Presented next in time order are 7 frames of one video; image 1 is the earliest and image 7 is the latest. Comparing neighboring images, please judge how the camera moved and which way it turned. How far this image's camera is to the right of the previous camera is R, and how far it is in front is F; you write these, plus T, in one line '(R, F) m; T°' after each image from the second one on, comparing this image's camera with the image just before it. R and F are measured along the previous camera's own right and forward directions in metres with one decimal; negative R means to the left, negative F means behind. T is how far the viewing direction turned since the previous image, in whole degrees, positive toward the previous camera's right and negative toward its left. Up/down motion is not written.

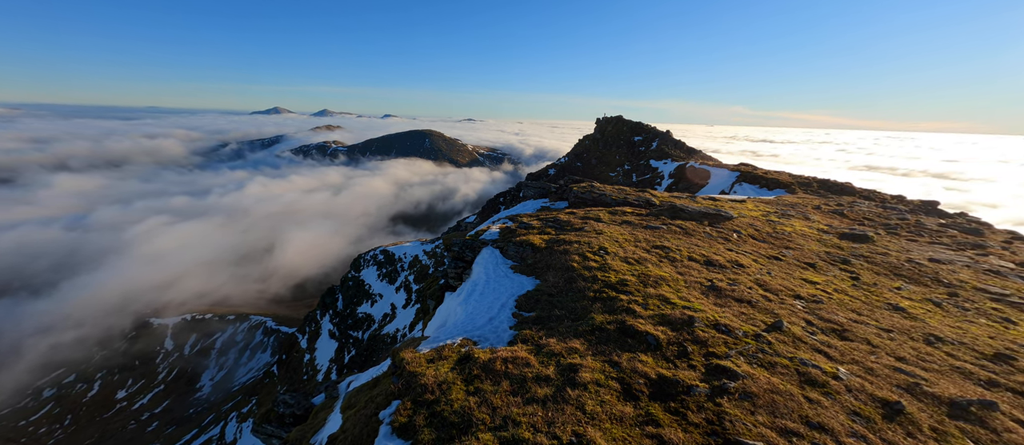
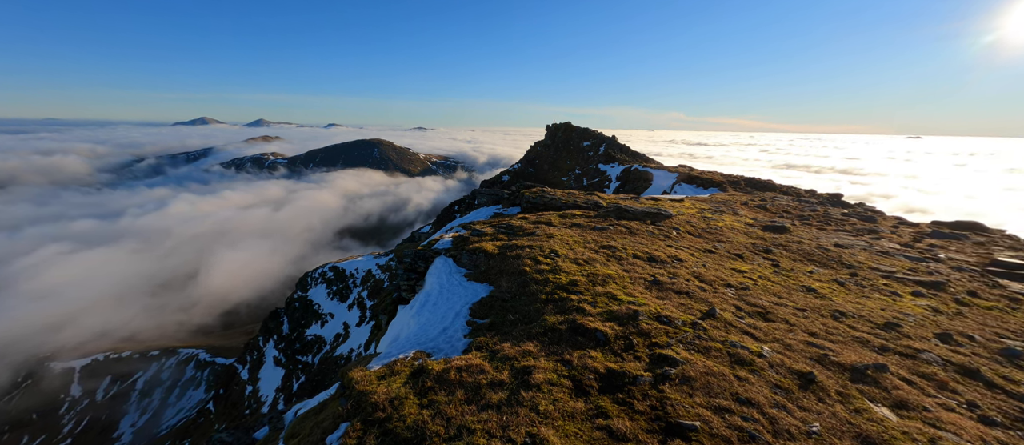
(+0.1, -0.2) m; +7°
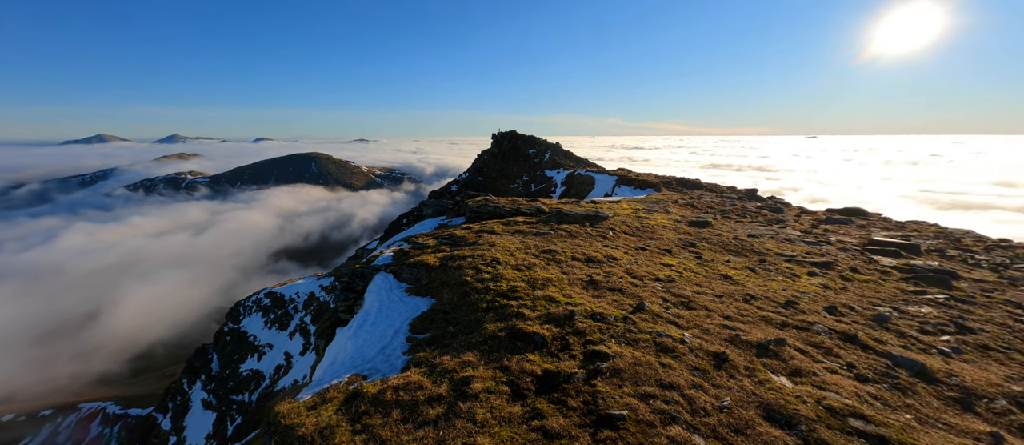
(+0.3, -0.2) m; +8°
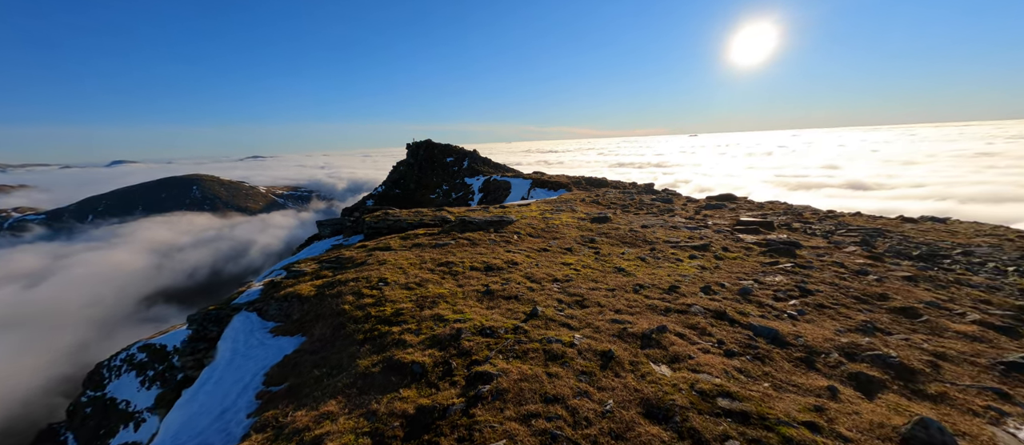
(+0.8, +0.4) m; +12°
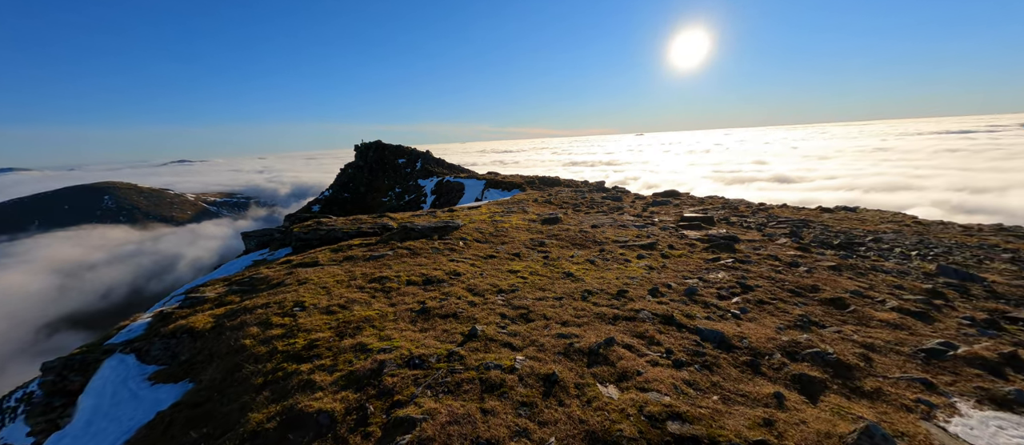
(+0.5, +0.8) m; +6°
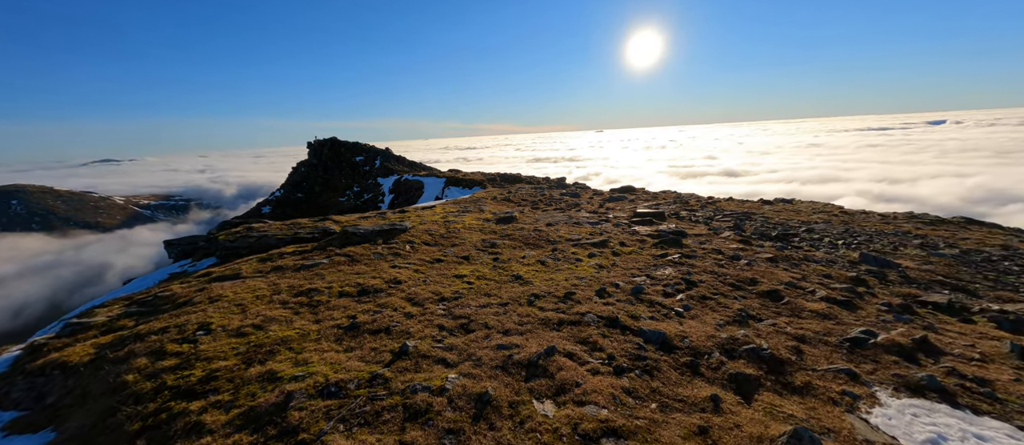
(+0.6, +0.5) m; +6°
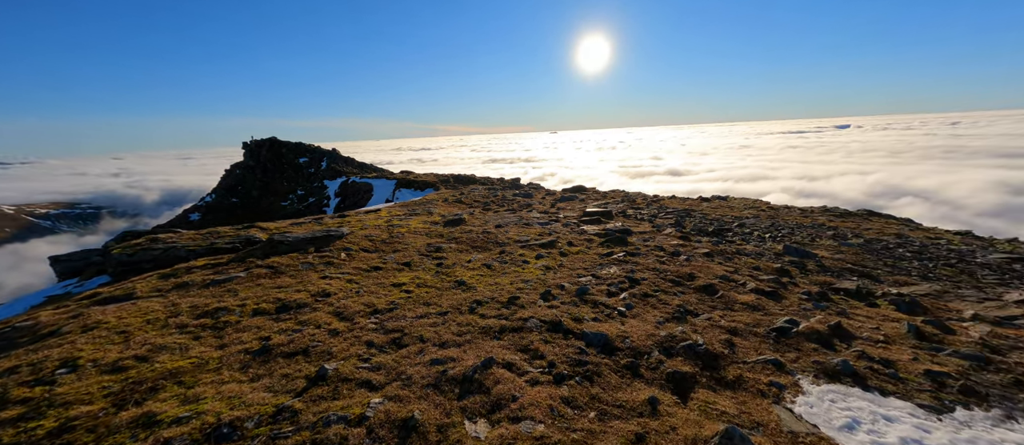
(+0.4, +0.5) m; +7°
